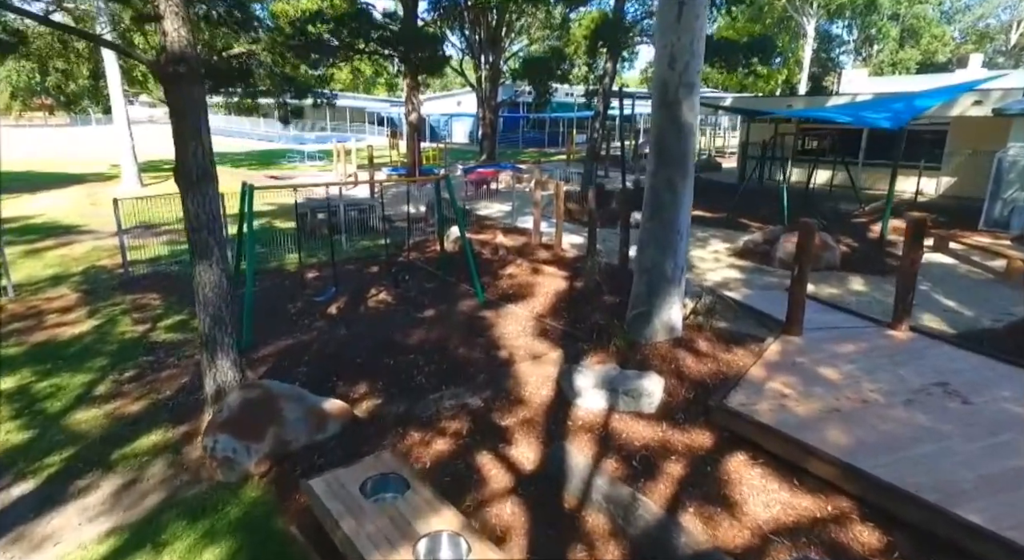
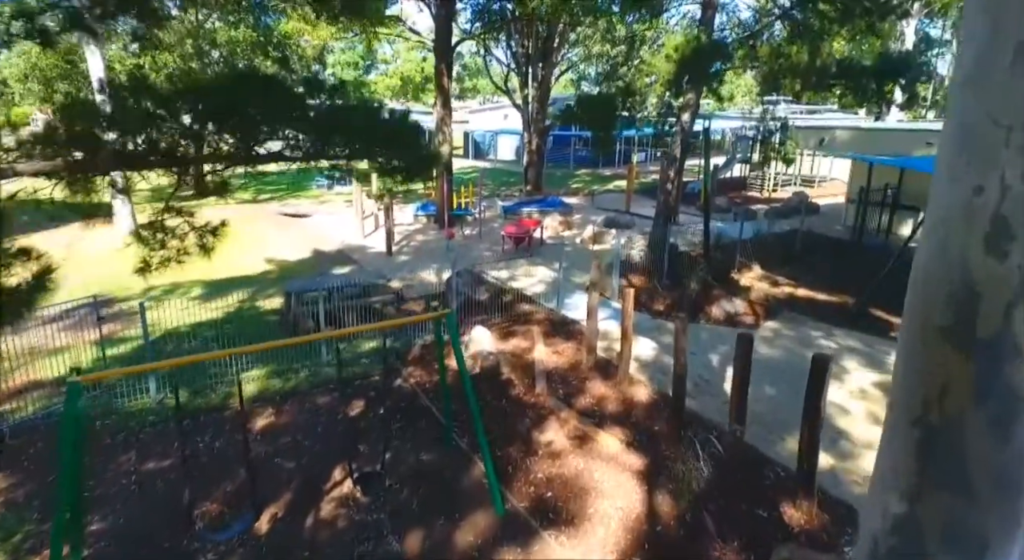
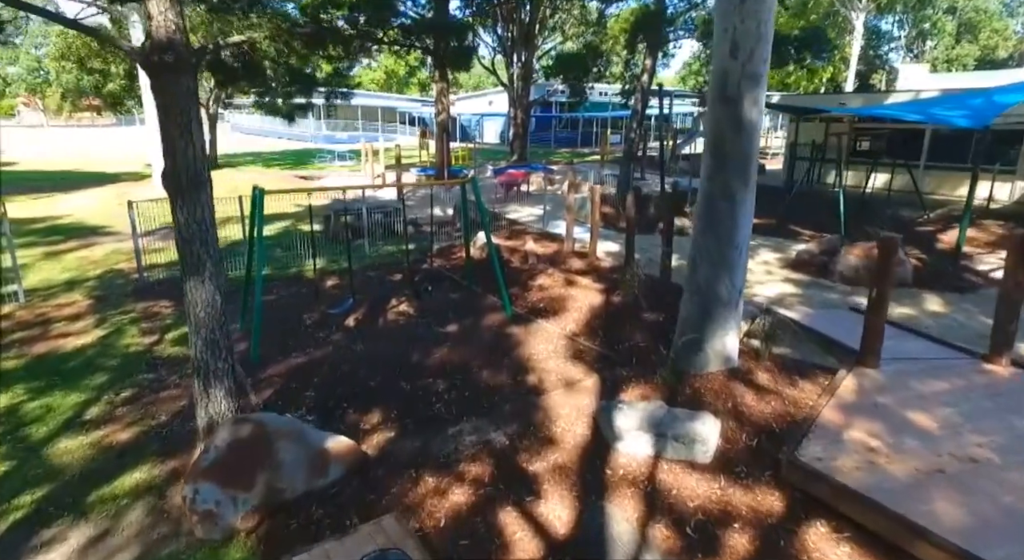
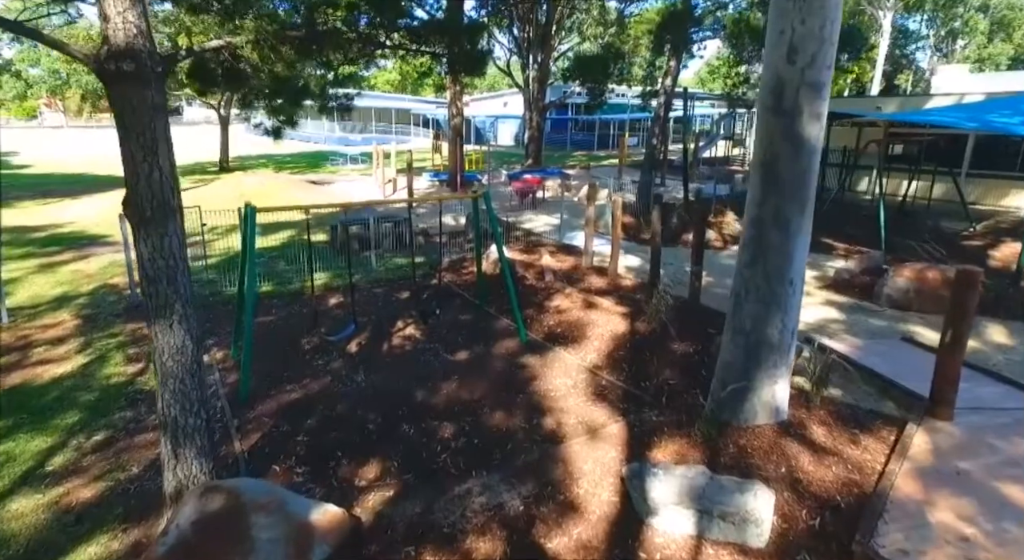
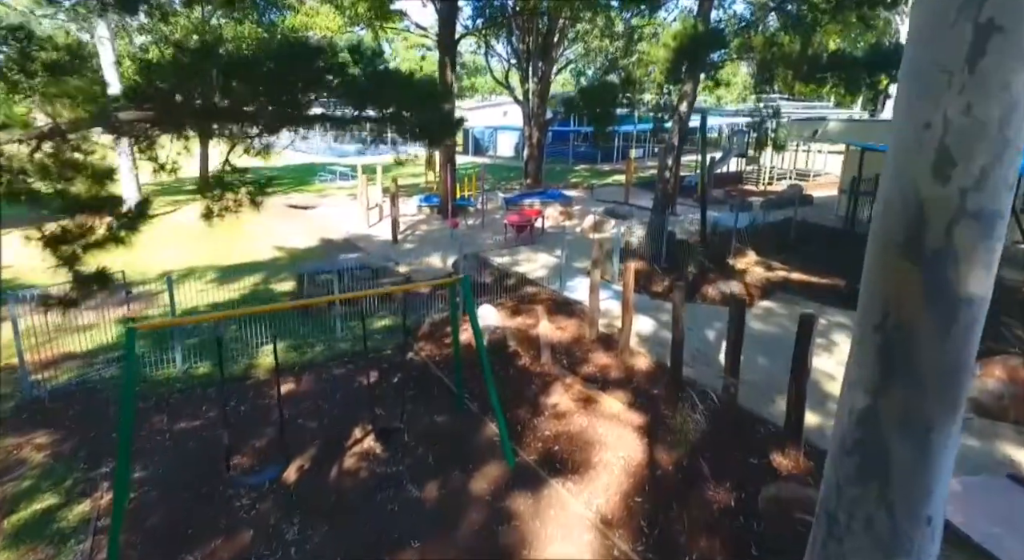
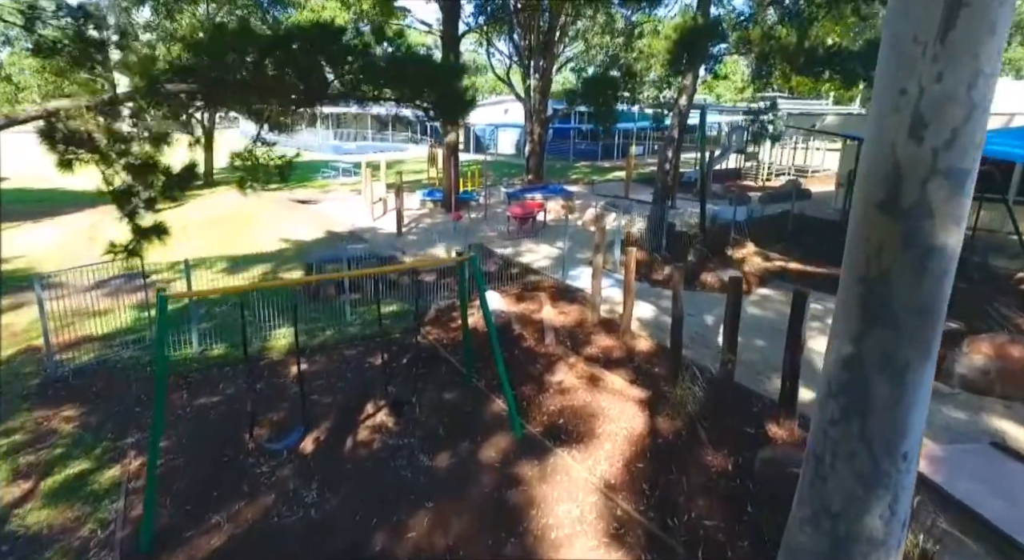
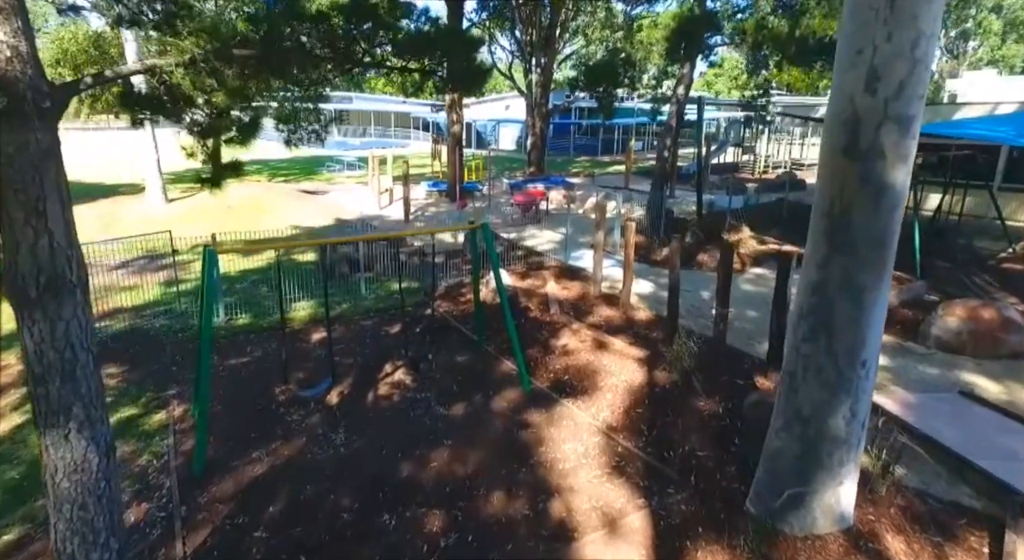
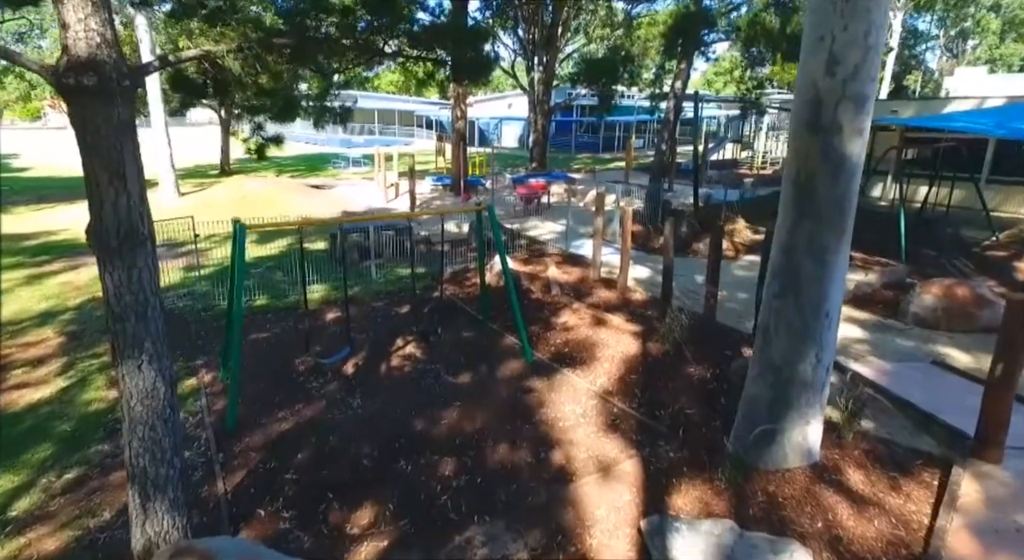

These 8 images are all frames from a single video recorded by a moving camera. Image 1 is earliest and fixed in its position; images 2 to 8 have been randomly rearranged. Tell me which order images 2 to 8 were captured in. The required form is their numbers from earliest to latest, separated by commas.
3, 4, 8, 7, 6, 5, 2
